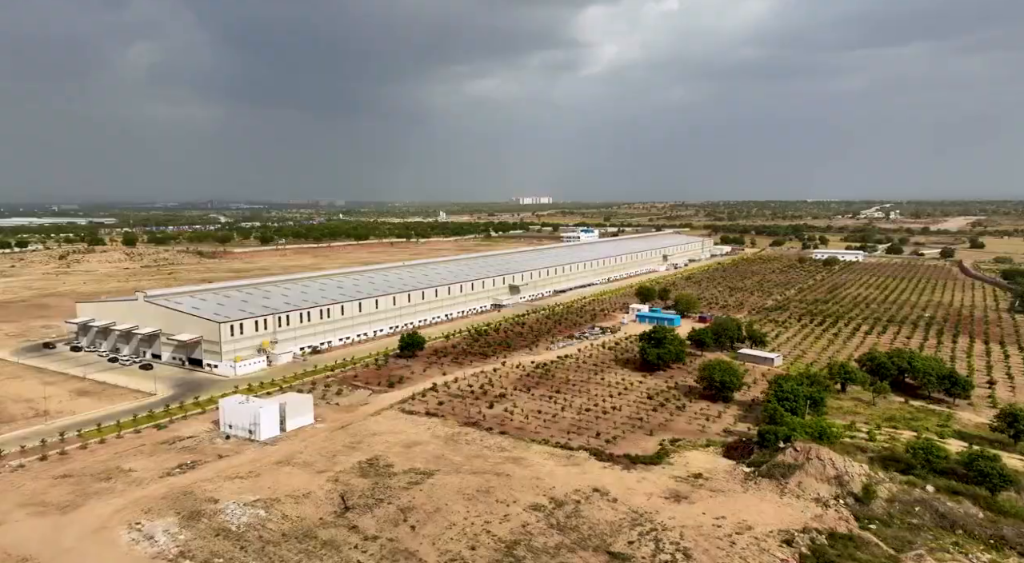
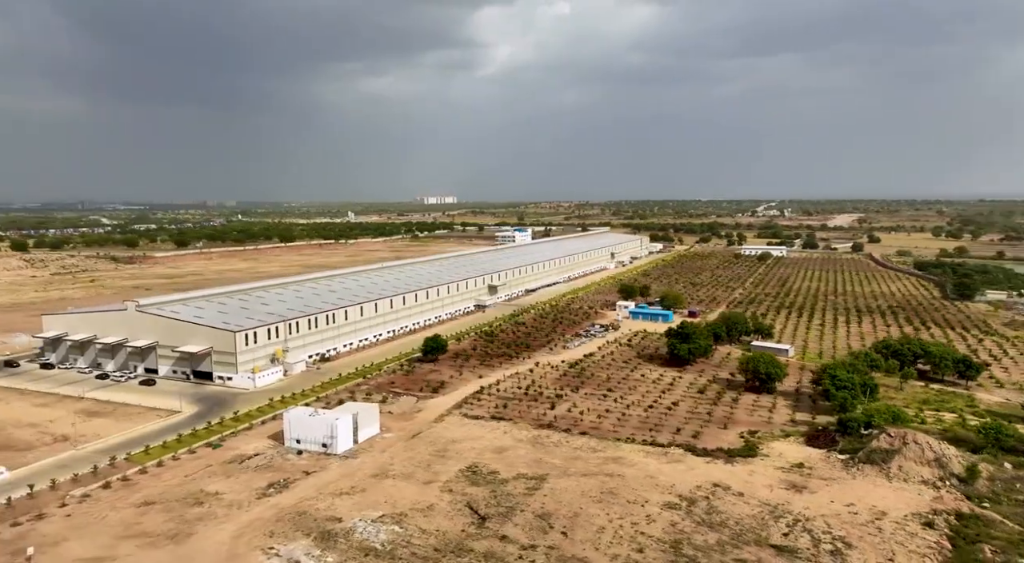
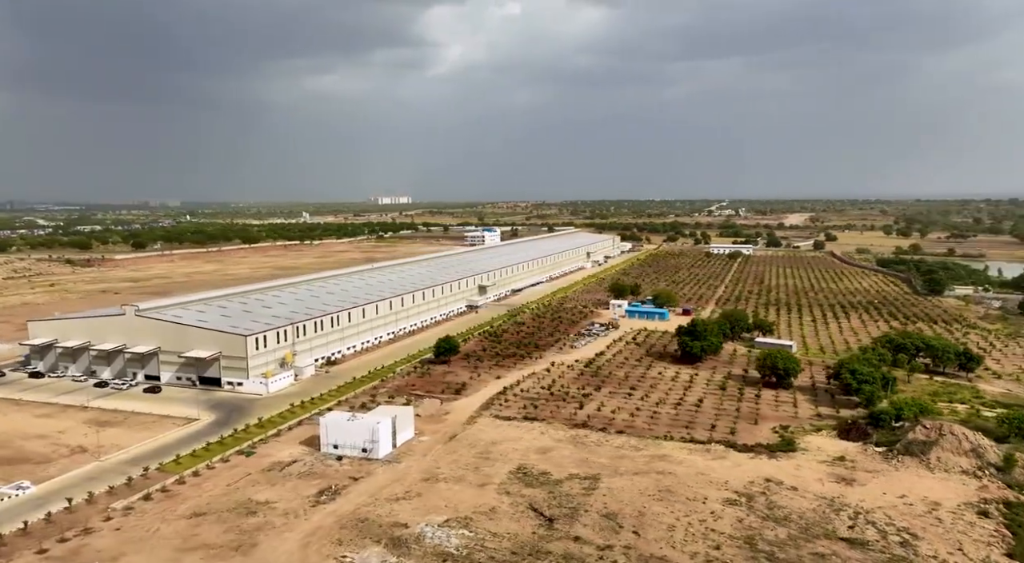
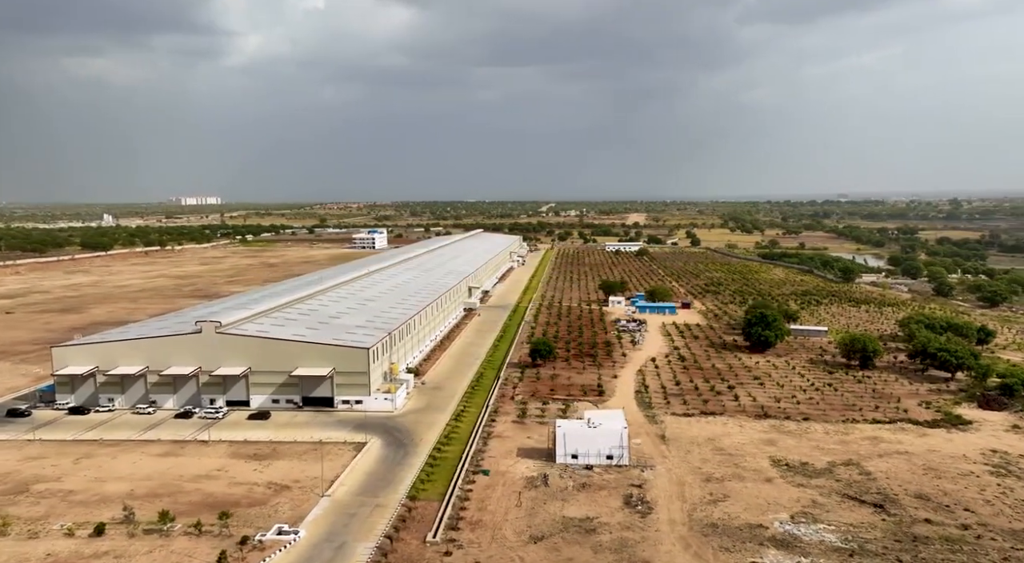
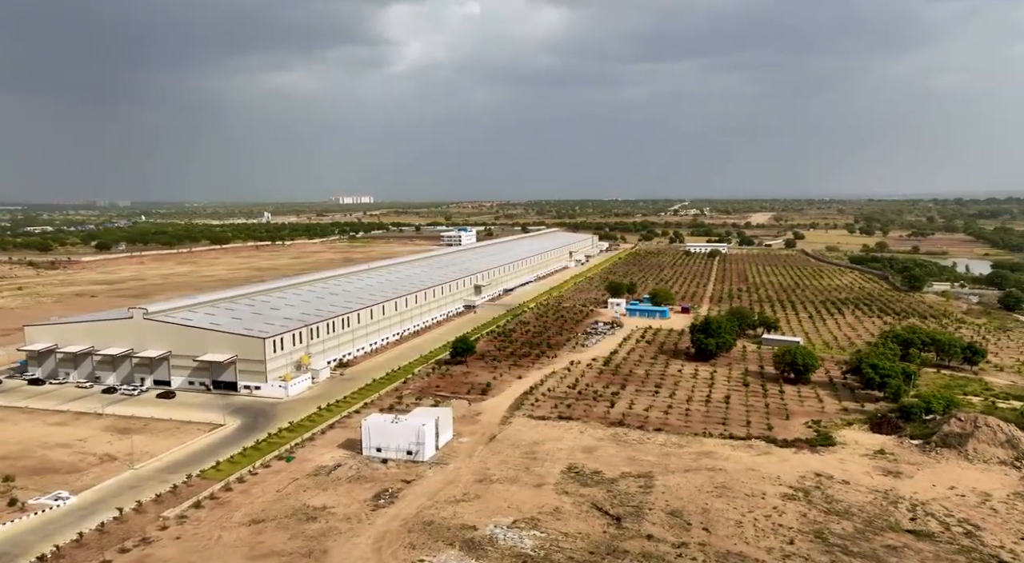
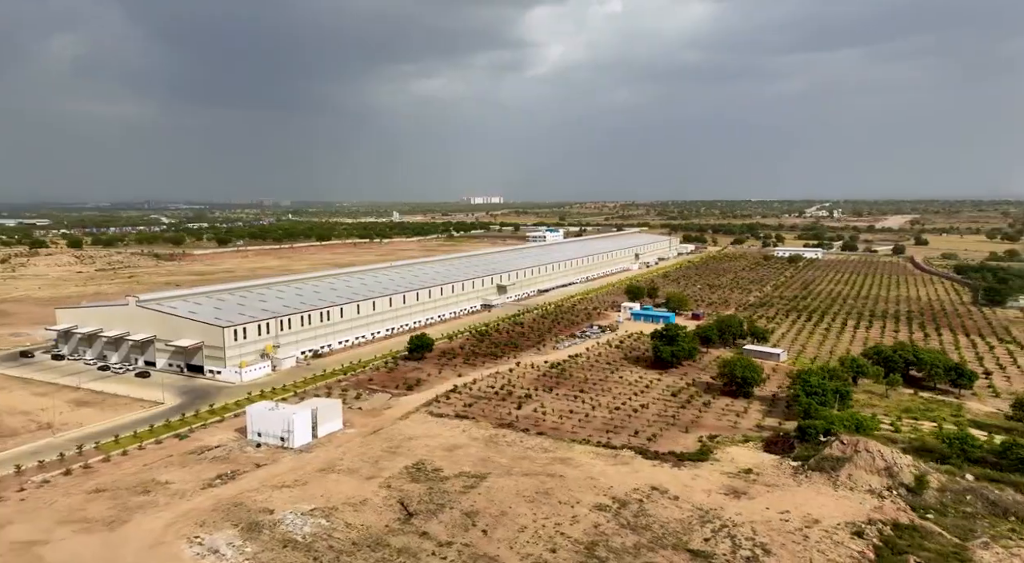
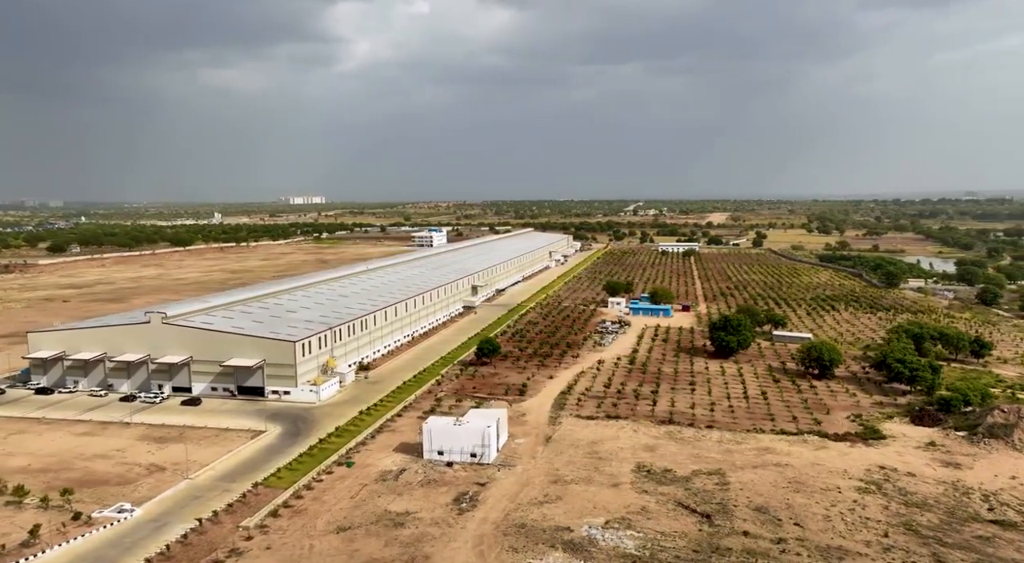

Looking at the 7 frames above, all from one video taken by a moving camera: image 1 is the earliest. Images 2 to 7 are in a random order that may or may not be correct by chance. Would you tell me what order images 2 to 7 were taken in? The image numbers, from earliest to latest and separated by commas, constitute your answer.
6, 2, 3, 5, 7, 4
